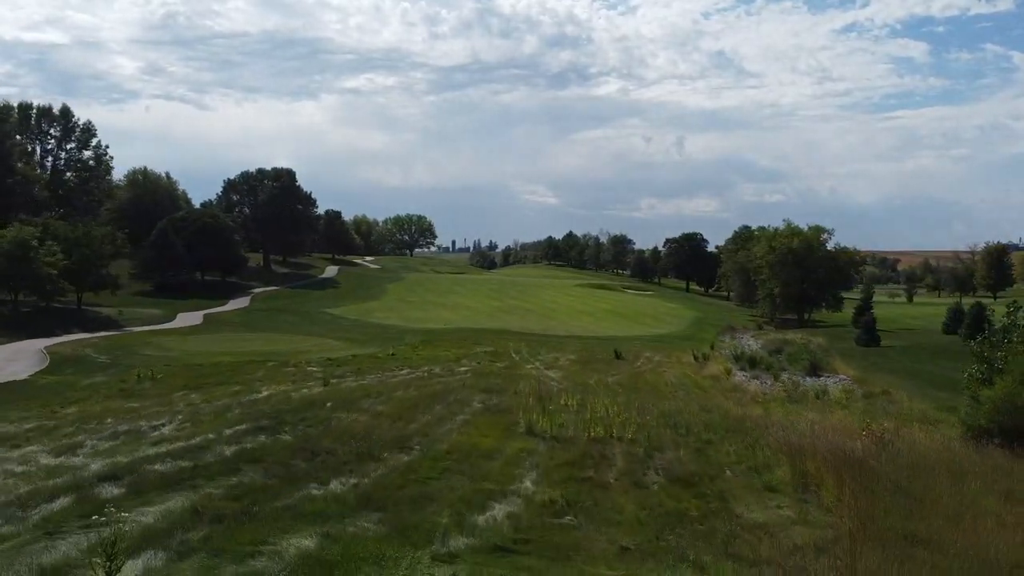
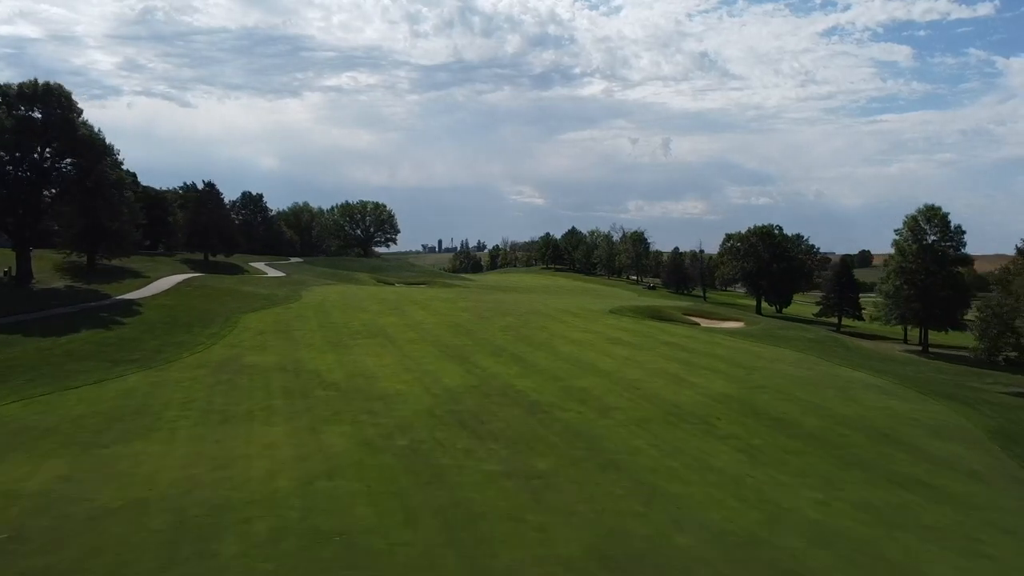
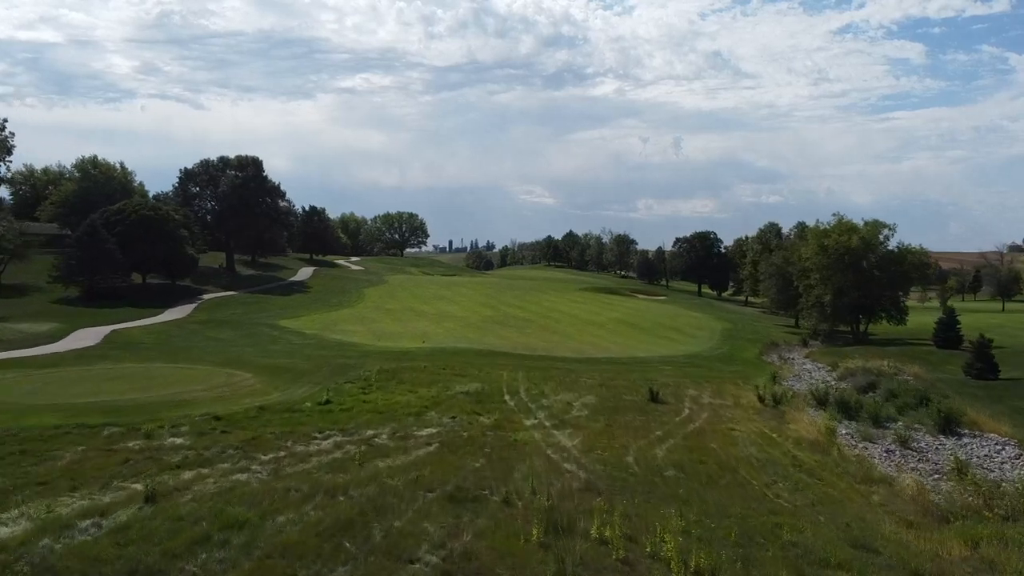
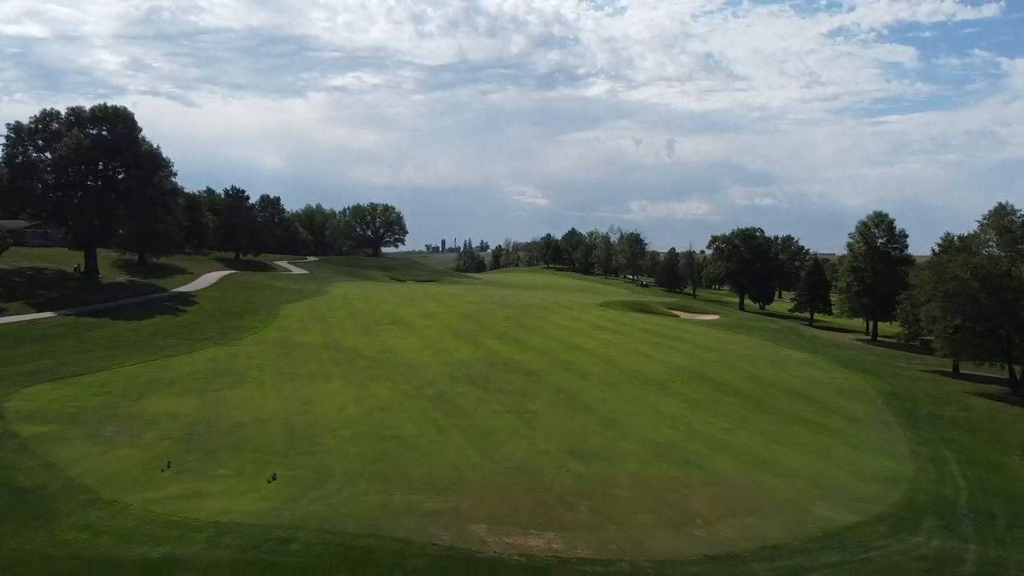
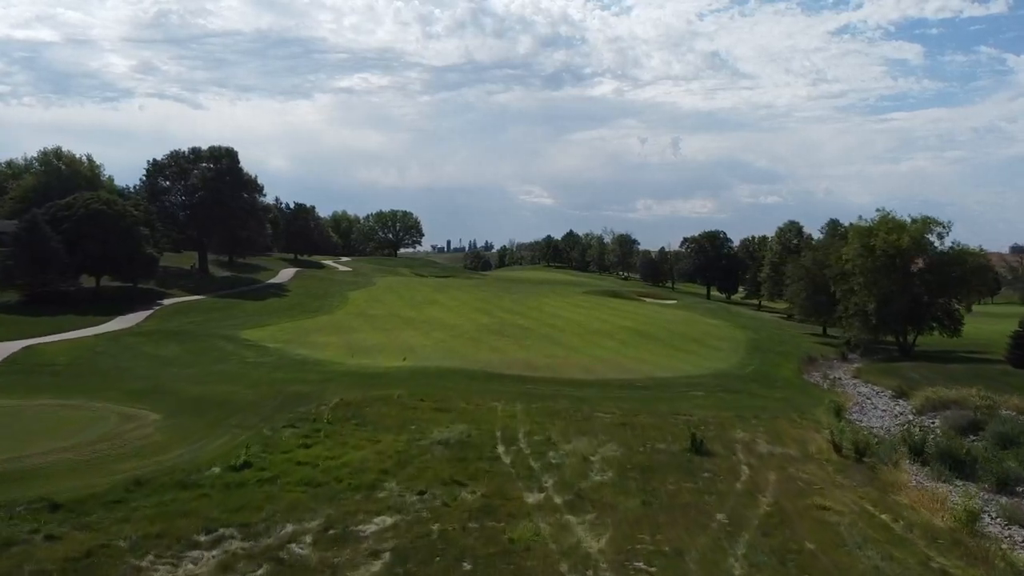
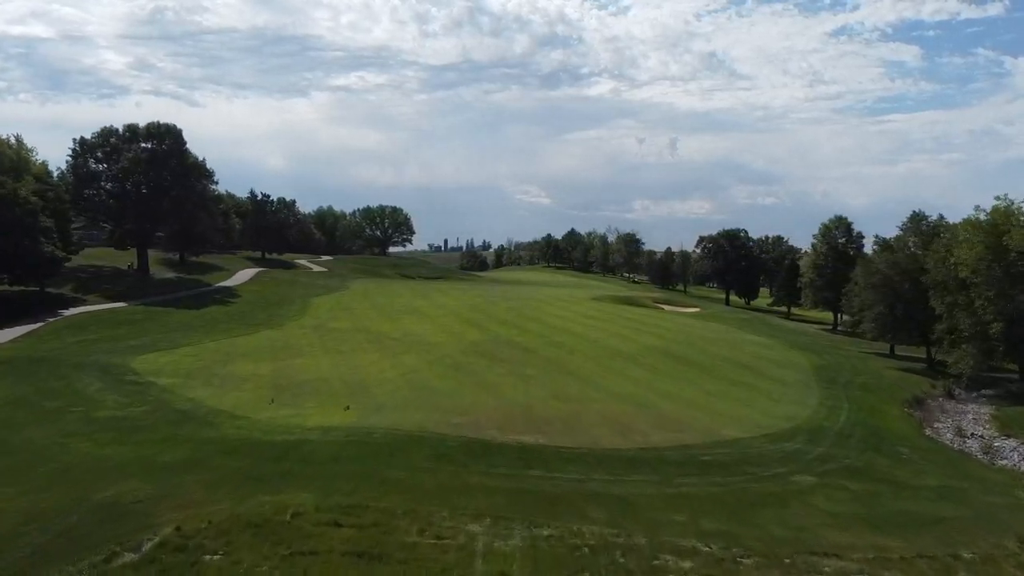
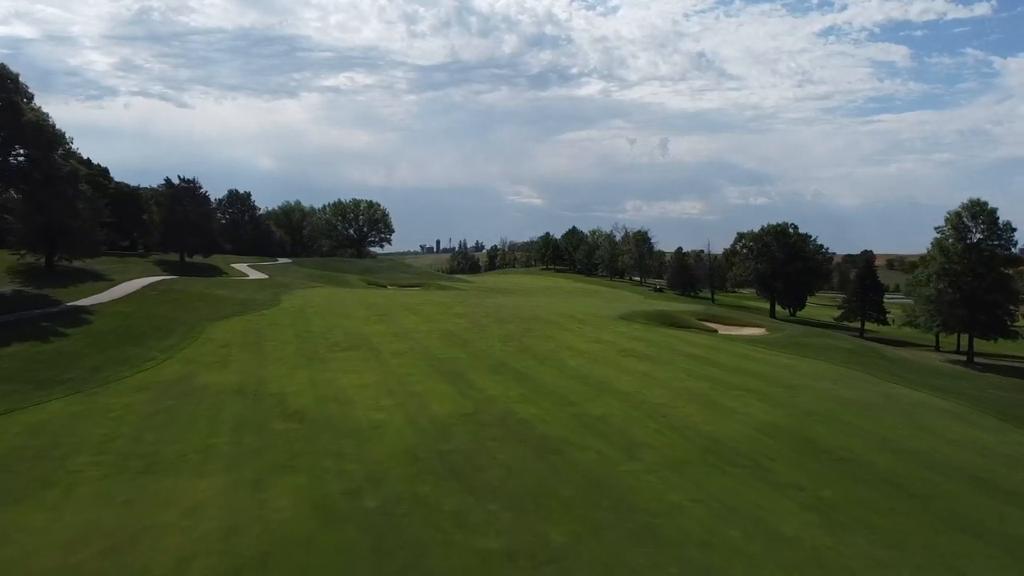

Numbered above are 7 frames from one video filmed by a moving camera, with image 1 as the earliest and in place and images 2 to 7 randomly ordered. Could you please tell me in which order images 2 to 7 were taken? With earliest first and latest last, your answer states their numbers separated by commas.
3, 5, 6, 4, 2, 7
